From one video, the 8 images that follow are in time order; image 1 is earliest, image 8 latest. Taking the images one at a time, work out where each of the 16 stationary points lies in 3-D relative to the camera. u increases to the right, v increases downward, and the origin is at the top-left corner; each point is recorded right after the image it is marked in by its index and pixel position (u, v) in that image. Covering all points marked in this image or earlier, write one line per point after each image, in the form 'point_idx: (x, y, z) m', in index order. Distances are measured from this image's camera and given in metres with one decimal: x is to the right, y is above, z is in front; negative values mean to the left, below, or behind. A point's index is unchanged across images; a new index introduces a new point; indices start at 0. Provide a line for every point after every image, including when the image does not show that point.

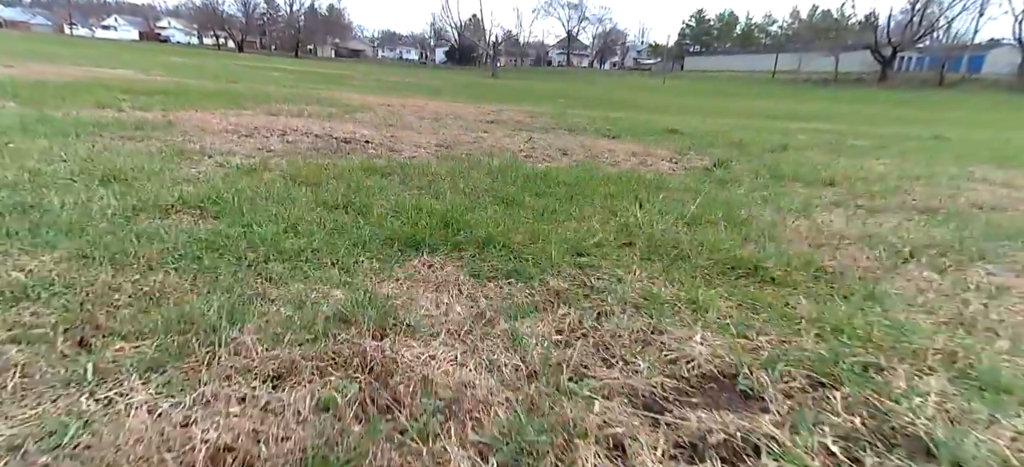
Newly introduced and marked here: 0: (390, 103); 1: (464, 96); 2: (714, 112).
0: (-2.3, +2.8, +10.9) m
1: (-1.6, +5.1, +18.8) m
2: (+7.5, +4.7, +19.6) m
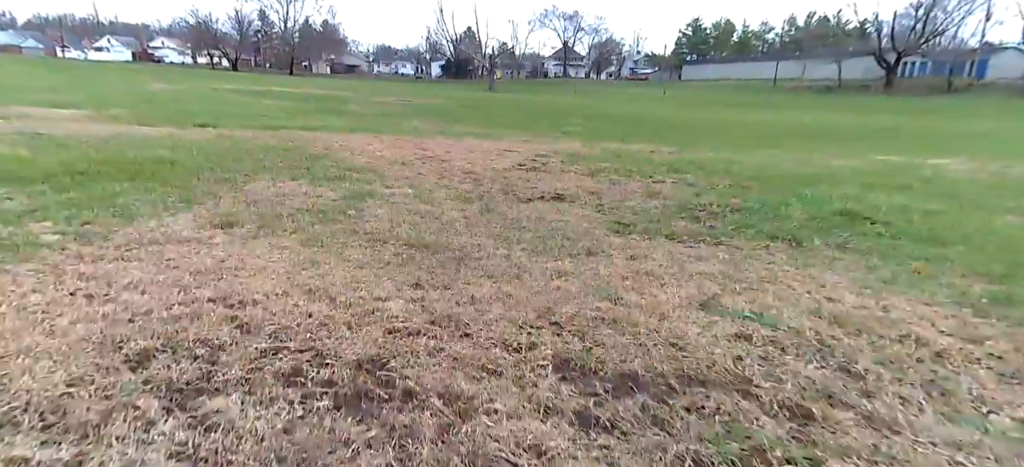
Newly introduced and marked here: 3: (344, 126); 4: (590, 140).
0: (-2.0, +2.0, +10.0) m
1: (-1.4, +4.2, +17.8) m
2: (+7.6, +3.9, +18.7) m
3: (-3.3, +2.4, +10.9) m
4: (+1.7, +2.2, +11.4) m
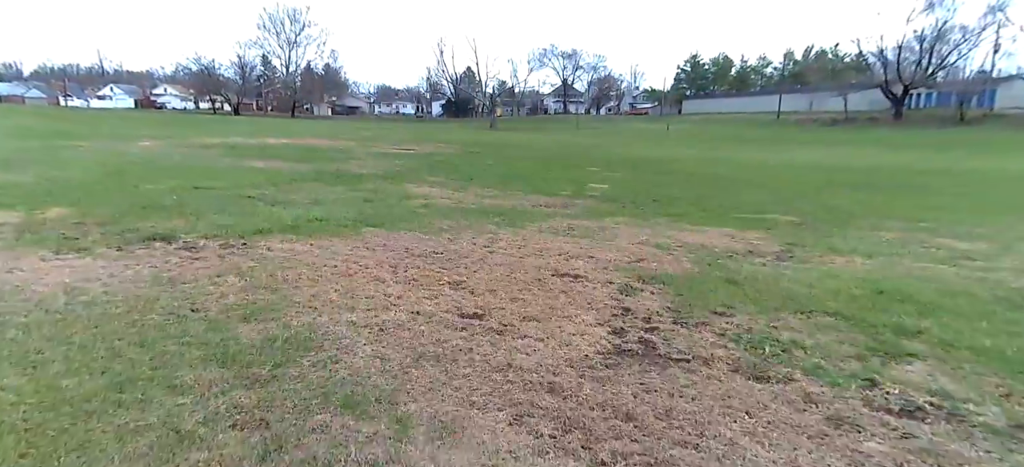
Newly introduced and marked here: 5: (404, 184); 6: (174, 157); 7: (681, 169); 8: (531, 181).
0: (-1.6, +0.7, +8.7) m
1: (-1.0, +2.3, +16.7) m
2: (+8.0, +2.2, +17.5) m
3: (-2.9, +1.0, +9.7) m
4: (+2.1, +0.8, +10.2) m
5: (-2.0, +0.8, +9.4) m
6: (-7.7, +1.8, +11.8) m
7: (+5.2, +2.0, +16.3) m
8: (+0.4, +1.1, +11.4) m
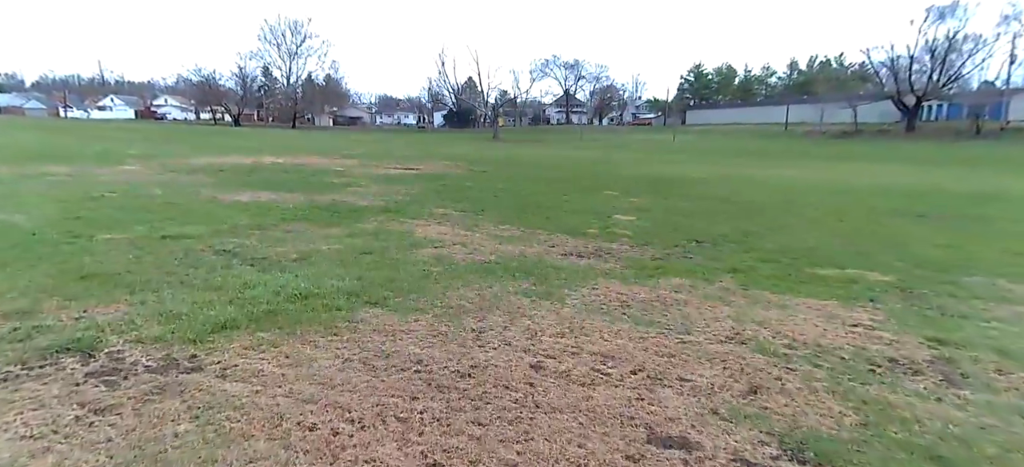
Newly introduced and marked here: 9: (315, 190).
0: (-1.3, 0.0, +7.6) m
1: (-0.7, +1.5, +15.7) m
2: (+8.4, +1.4, +16.4) m
3: (-2.6, +0.3, +8.6) m
4: (+2.4, +0.2, +9.1) m
5: (-1.7, +0.2, +8.3) m
6: (-7.4, +1.0, +10.8) m
7: (+5.5, +1.2, +15.2) m
8: (+0.7, +0.4, +10.3) m
9: (-4.5, +1.0, +11.8) m
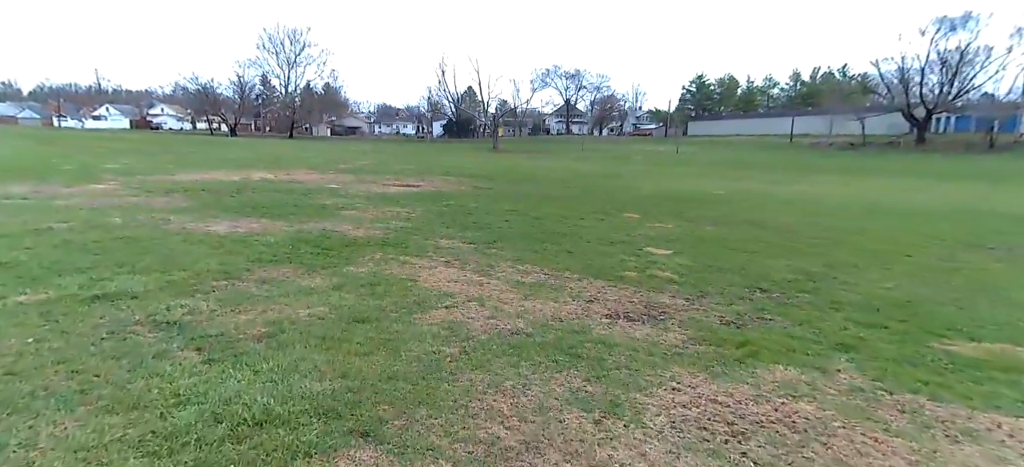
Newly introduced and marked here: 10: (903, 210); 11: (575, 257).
0: (-1.0, -0.5, +6.3) m
1: (-0.4, +0.9, +14.4) m
2: (+8.6, +0.7, +15.2) m
3: (-2.3, -0.3, +7.2) m
4: (+2.7, -0.4, +7.7) m
5: (-1.4, -0.4, +7.0) m
6: (-7.1, +0.4, +9.4) m
7: (+5.8, +0.5, +13.9) m
8: (+1.0, -0.2, +8.9) m
9: (-4.2, +0.4, +10.5) m
10: (+11.4, +0.7, +14.9) m
11: (+1.0, -0.4, +7.9) m
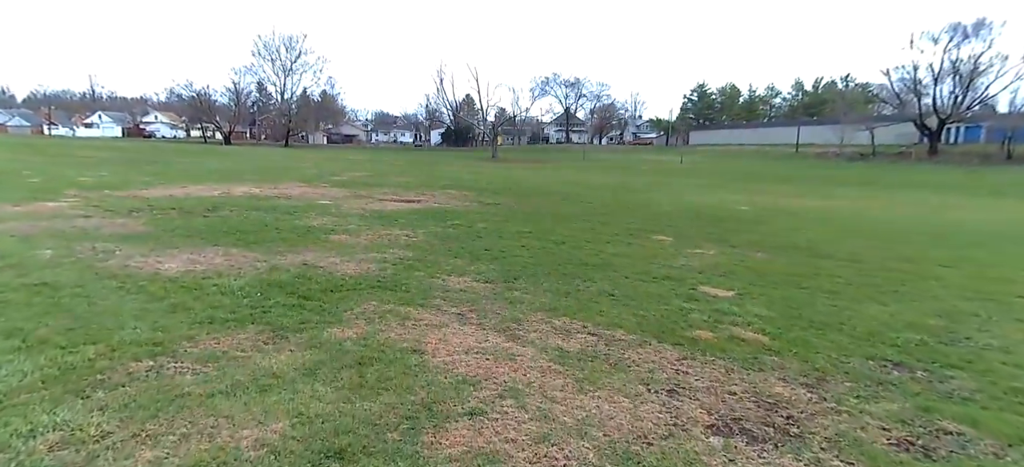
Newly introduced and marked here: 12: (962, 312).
0: (-0.6, -1.0, +4.6) m
1: (-0.1, +0.3, +12.7) m
2: (+8.9, +0.1, +13.6) m
3: (-2.0, -0.8, +5.6) m
4: (+3.1, -0.9, +6.1) m
5: (-1.0, -0.9, +5.3) m
6: (-6.8, -0.1, +7.8) m
7: (+6.1, -0.1, +12.3) m
8: (+1.4, -0.7, +7.3) m
9: (-3.9, -0.2, +8.8) m
10: (+11.7, +0.1, +13.4) m
11: (+1.3, -0.8, +6.3) m
12: (+5.5, -0.9, +6.3) m
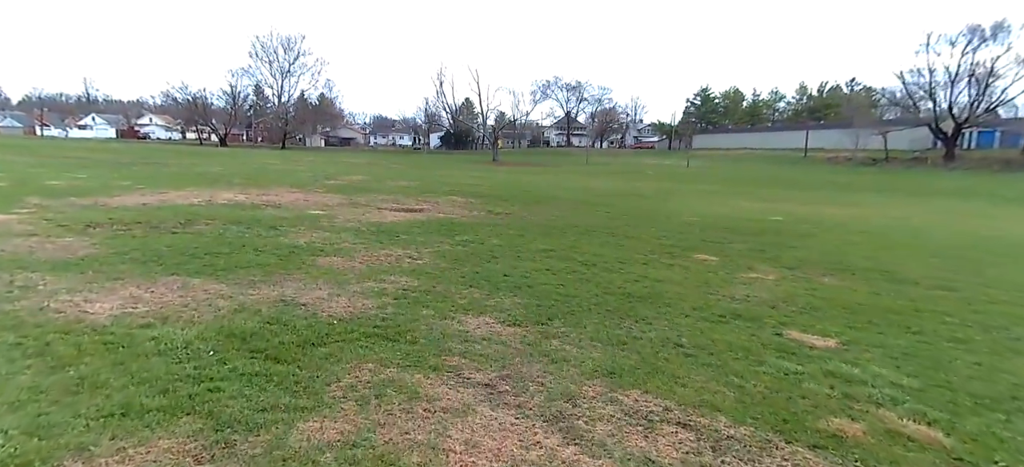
0: (-0.2, -1.3, +3.0) m
1: (+0.3, -0.1, +11.1) m
2: (+9.3, -0.3, +12.0) m
3: (-1.6, -1.1, +4.0) m
4: (+3.5, -1.2, +4.5) m
5: (-0.6, -1.2, +3.7) m
6: (-6.4, -0.4, +6.1) m
7: (+6.5, -0.4, +10.7) m
8: (+1.7, -1.0, +5.7) m
9: (-3.5, -0.5, +7.2) m
10: (+12.1, -0.3, +11.8) m
11: (+1.7, -1.2, +4.7) m
12: (+5.9, -1.3, +4.7) m
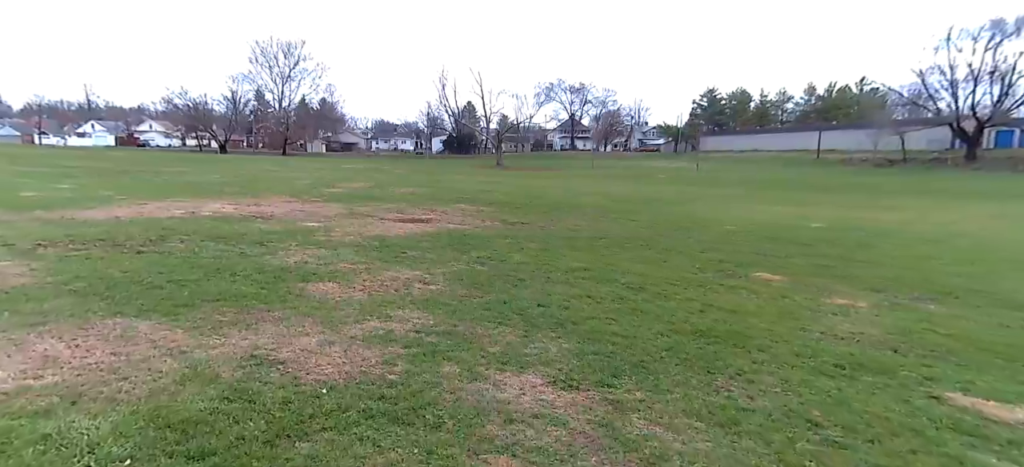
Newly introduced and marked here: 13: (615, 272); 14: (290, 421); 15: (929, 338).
0: (+0.2, -1.5, +1.5) m
1: (+0.7, -0.4, +9.6) m
2: (+9.8, -0.5, +10.4) m
3: (-1.1, -1.3, +2.4) m
4: (+3.9, -1.4, +2.9) m
5: (-0.2, -1.4, +2.1) m
6: (-5.9, -0.7, +4.6) m
7: (+7.0, -0.7, +9.1) m
8: (+2.2, -1.3, +4.1) m
9: (-3.1, -0.8, +5.7) m
10: (+12.6, -0.5, +10.2) m
11: (+2.2, -1.4, +3.1) m
12: (+6.4, -1.5, +3.1) m
13: (+1.8, -0.6, +8.3) m
14: (-1.4, -1.2, +3.3) m
15: (+4.6, -1.1, +5.6) m
